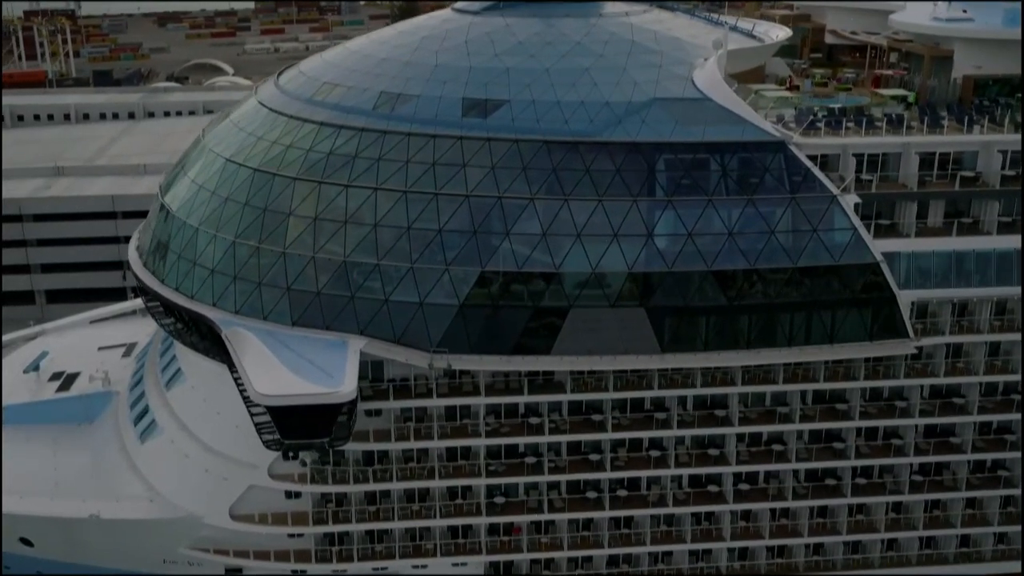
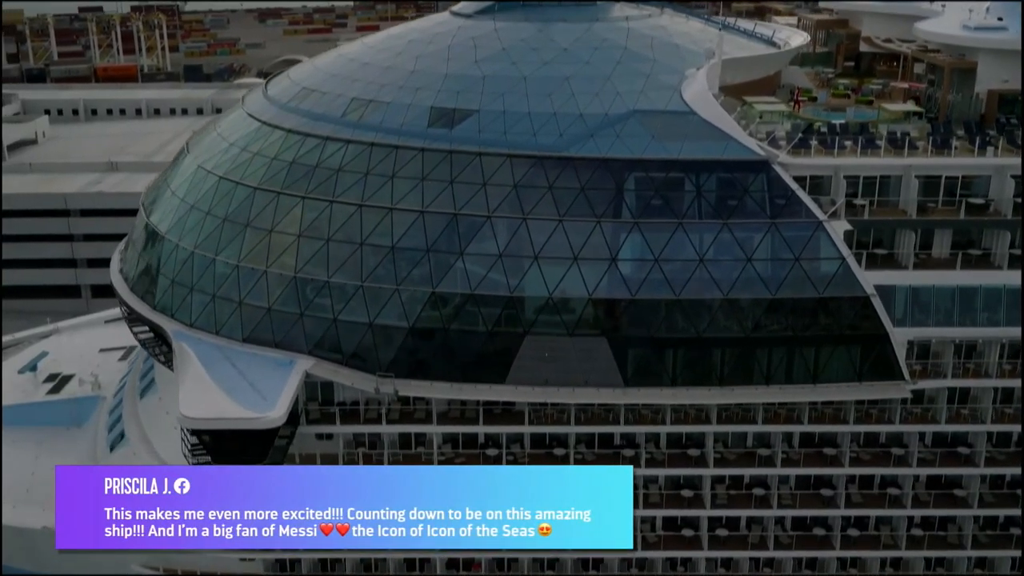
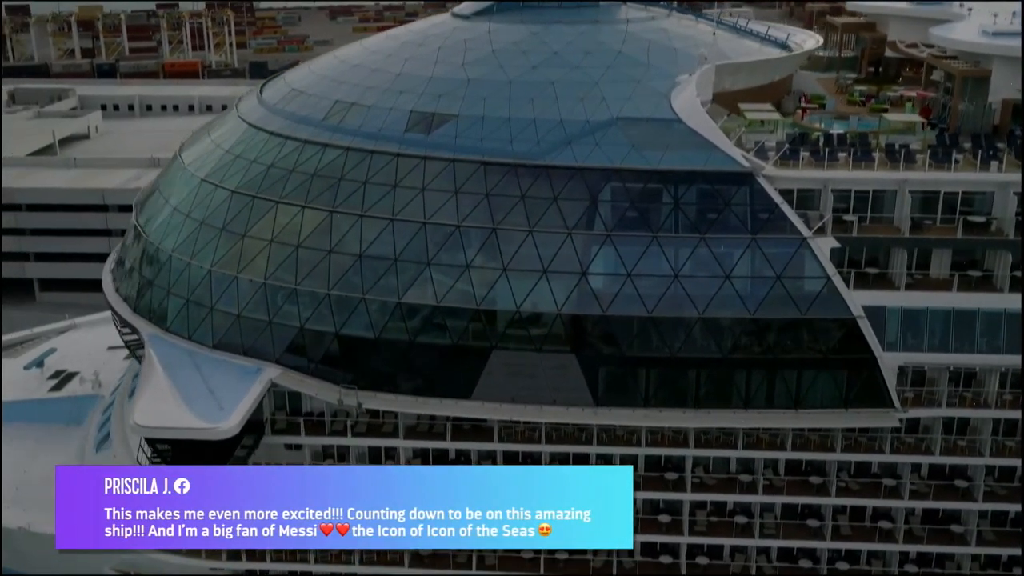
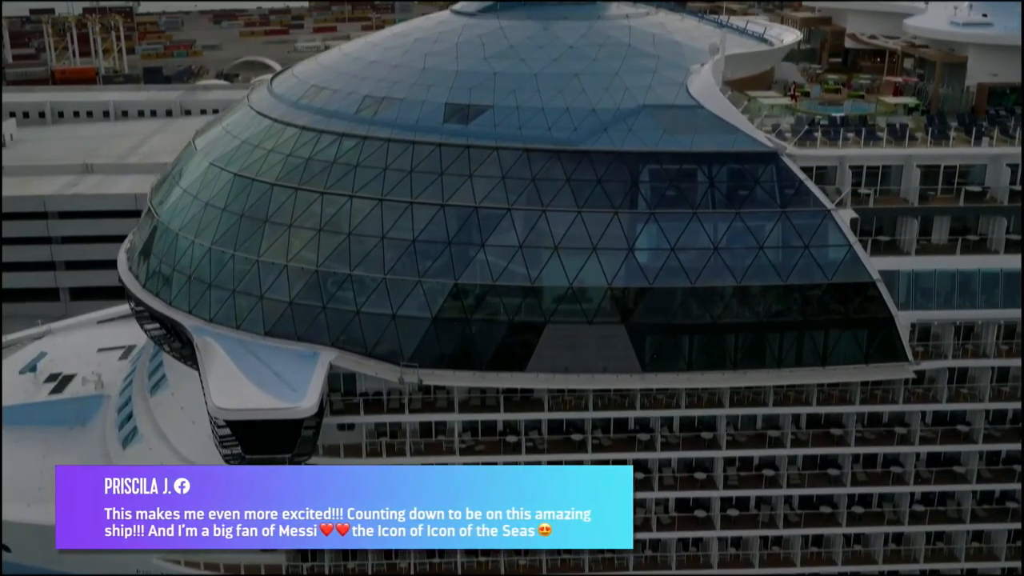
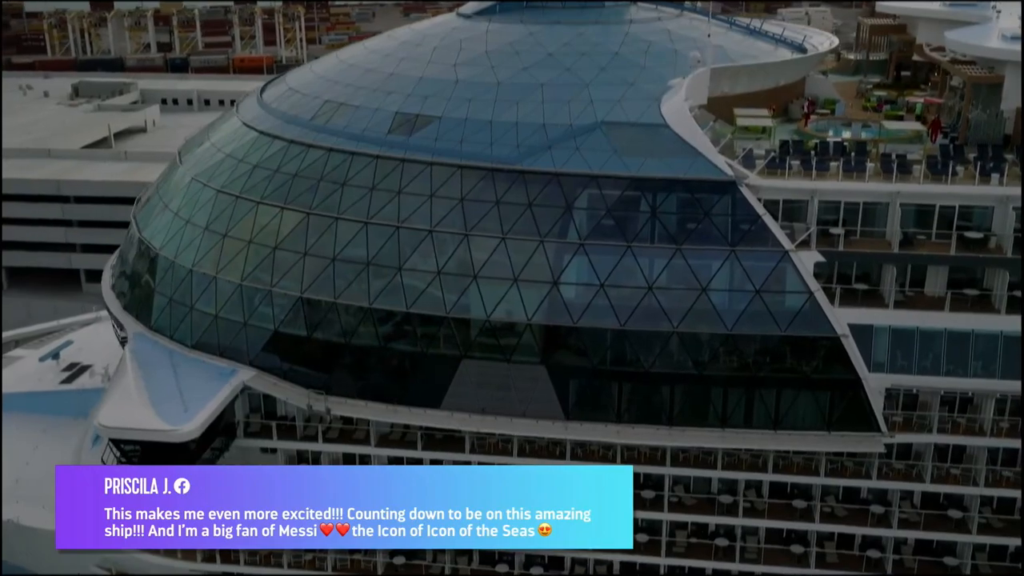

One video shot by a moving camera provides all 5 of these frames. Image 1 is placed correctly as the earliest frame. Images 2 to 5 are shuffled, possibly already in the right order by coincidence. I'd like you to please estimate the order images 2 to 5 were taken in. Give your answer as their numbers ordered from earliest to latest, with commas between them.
4, 2, 3, 5
